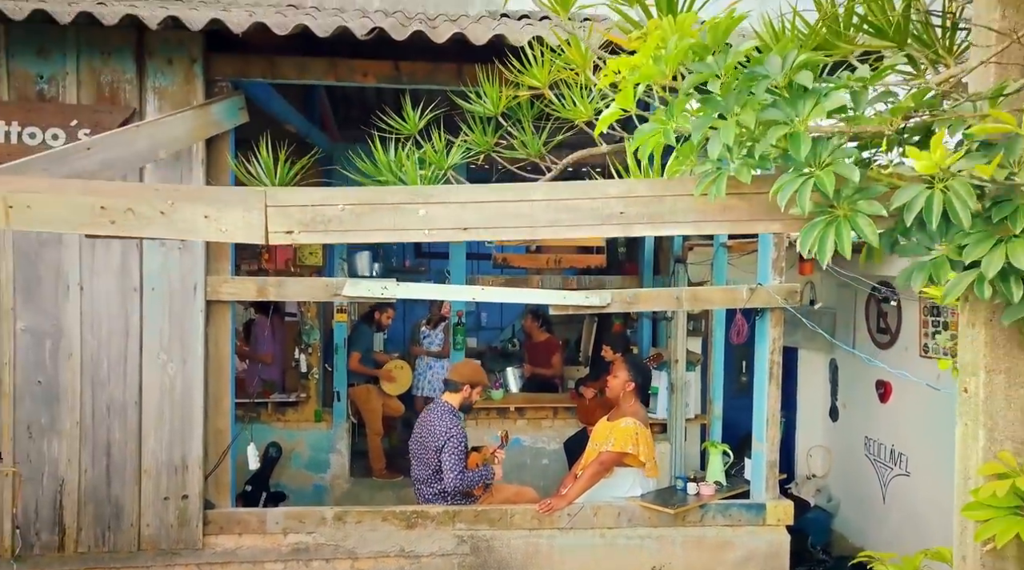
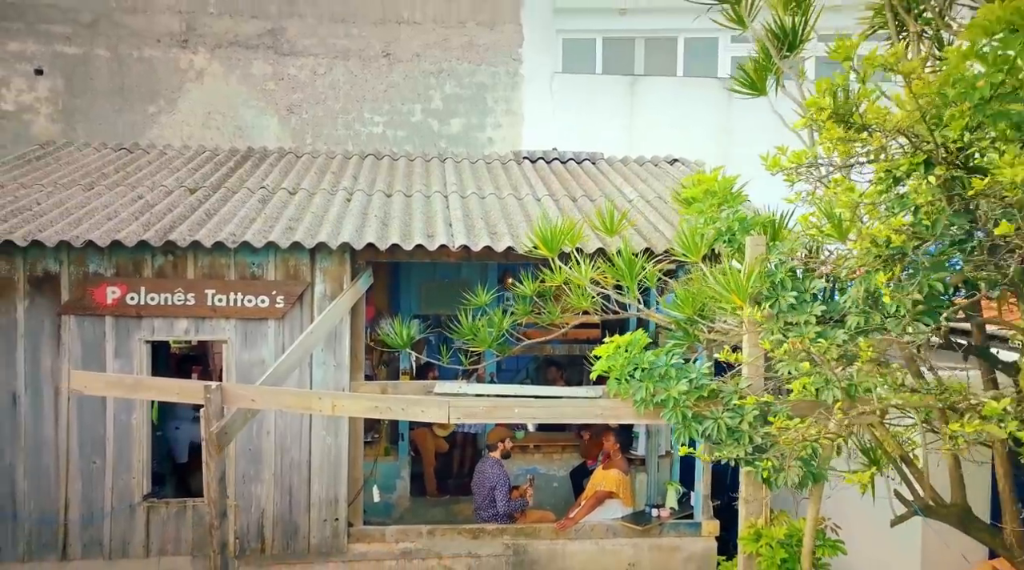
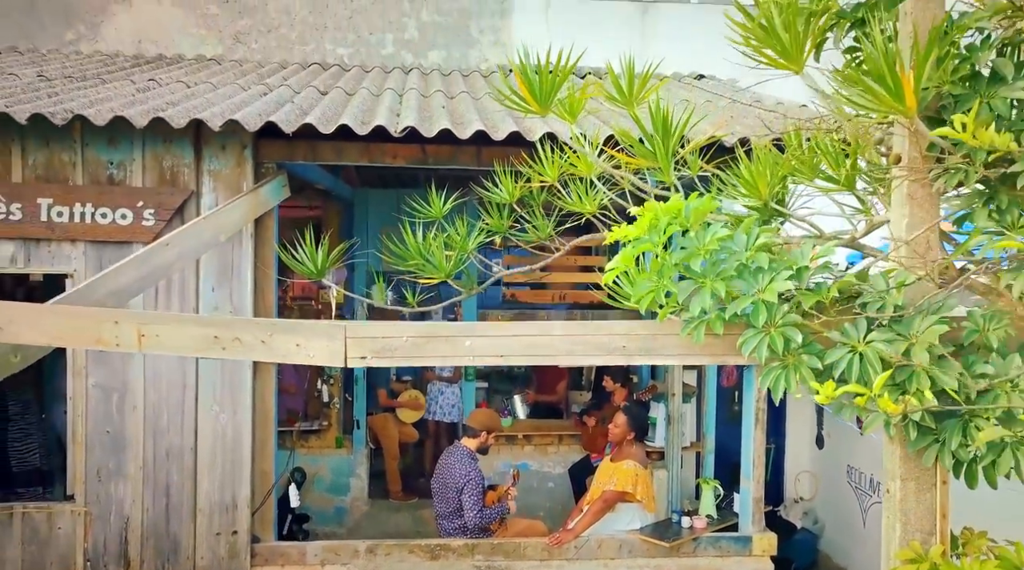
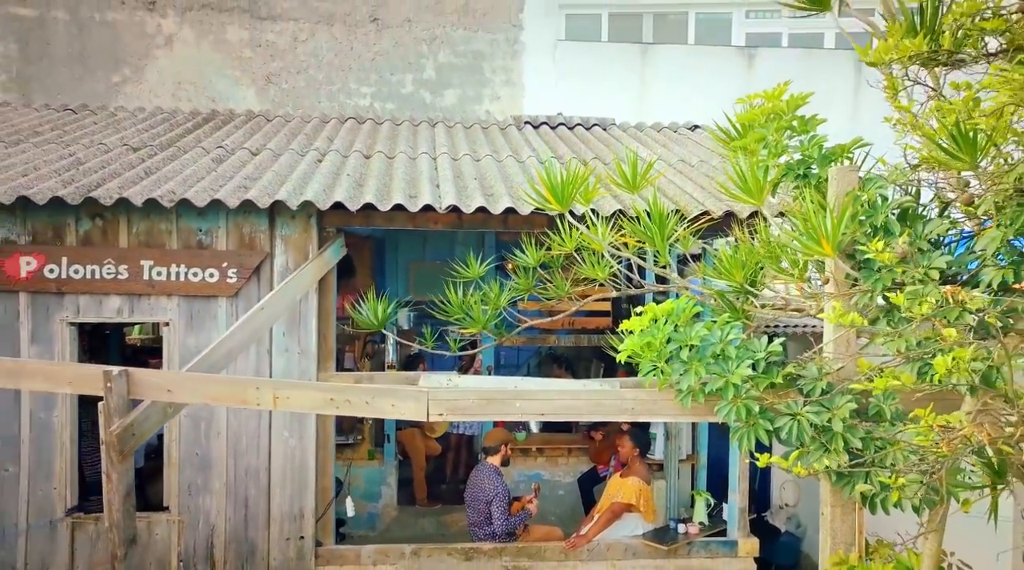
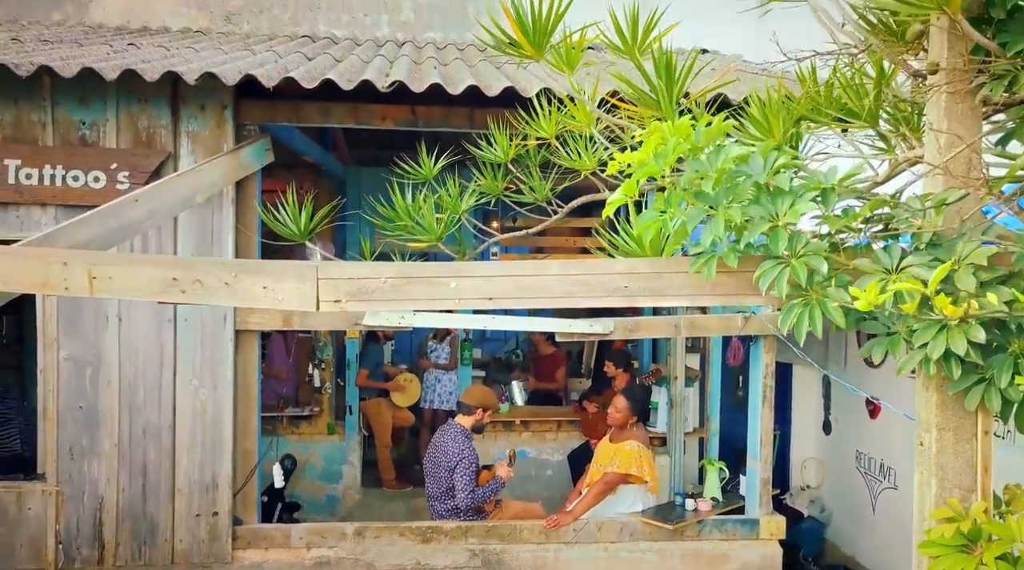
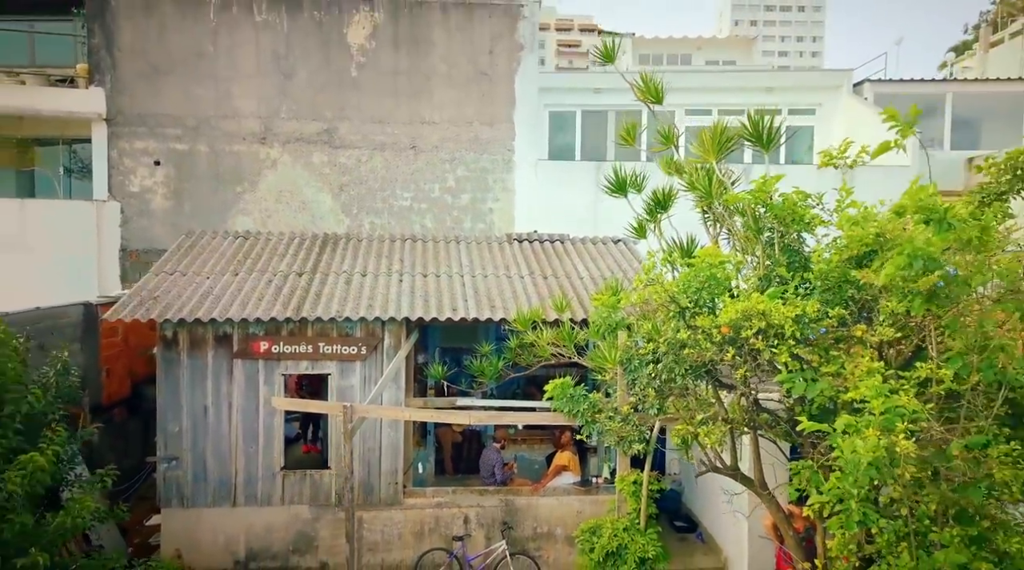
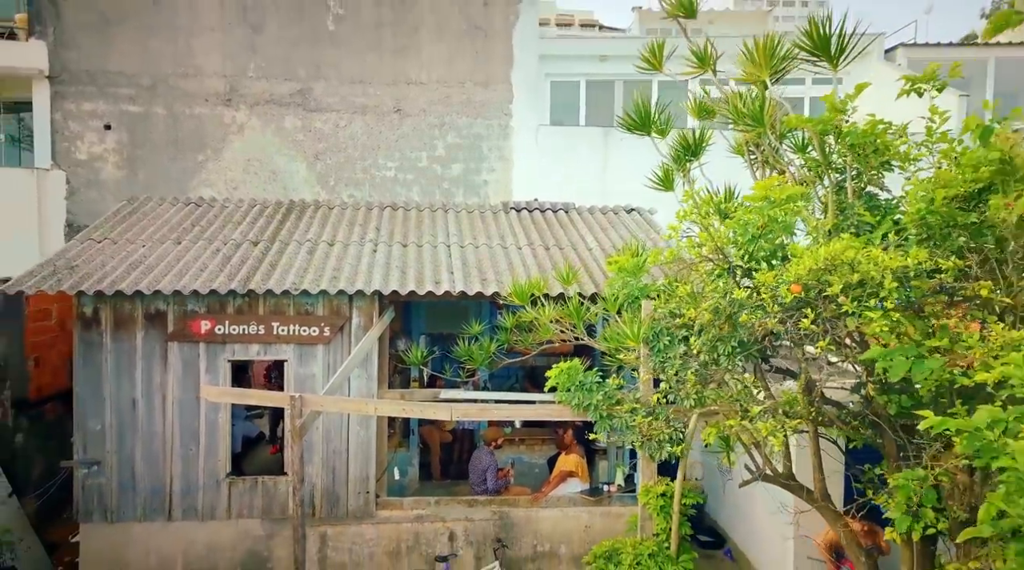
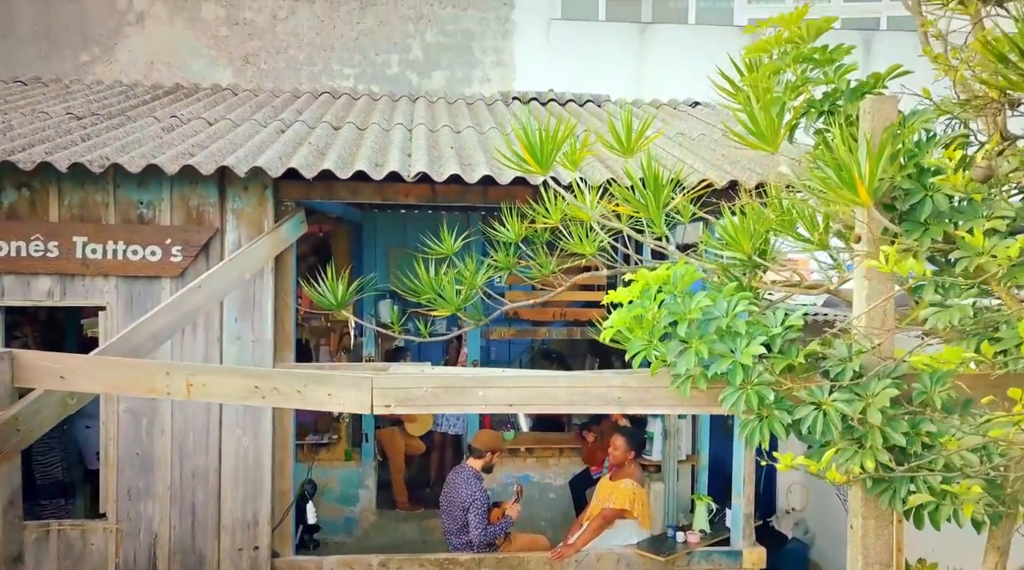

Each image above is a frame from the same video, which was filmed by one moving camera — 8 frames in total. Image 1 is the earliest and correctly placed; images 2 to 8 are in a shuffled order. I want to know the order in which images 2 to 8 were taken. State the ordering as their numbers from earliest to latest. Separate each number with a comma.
5, 3, 8, 4, 2, 7, 6
